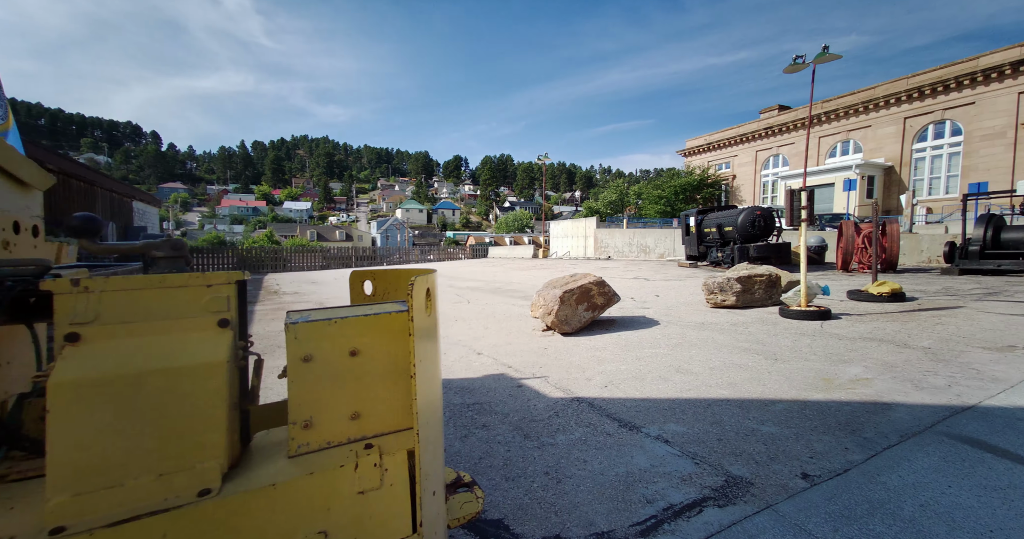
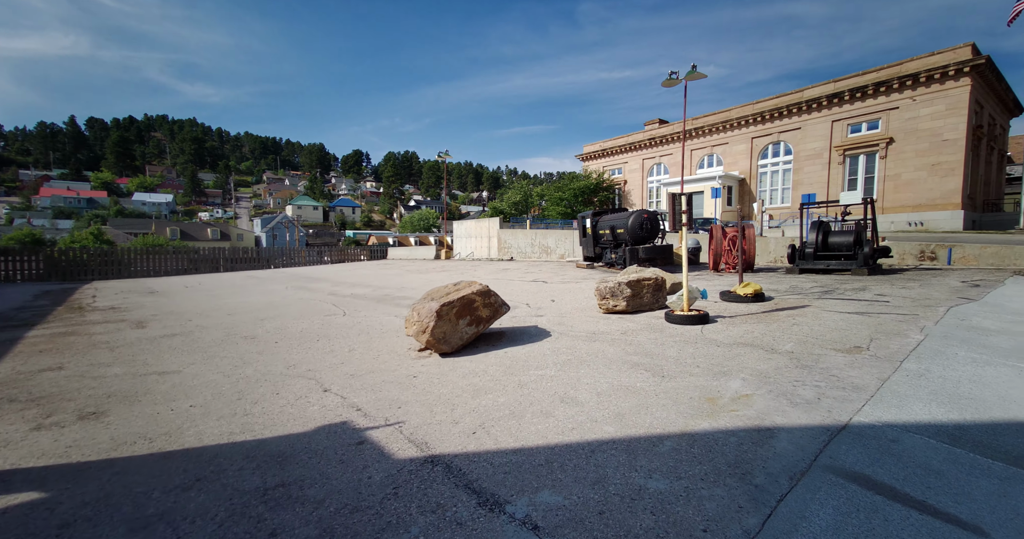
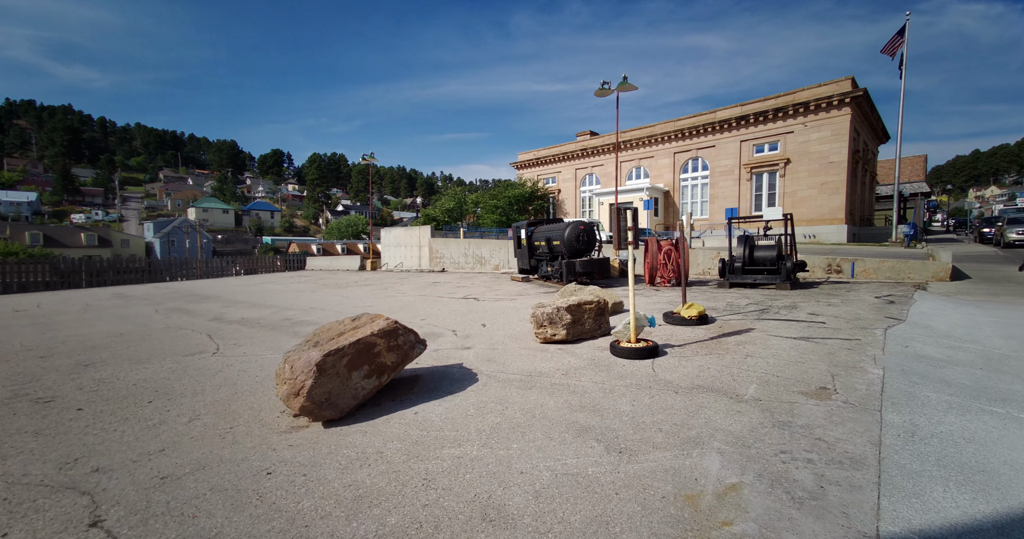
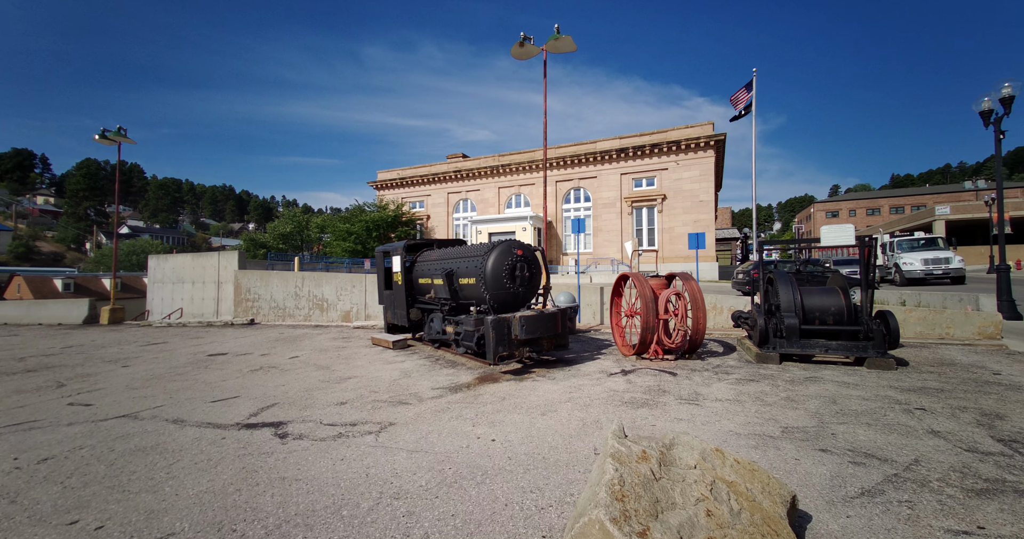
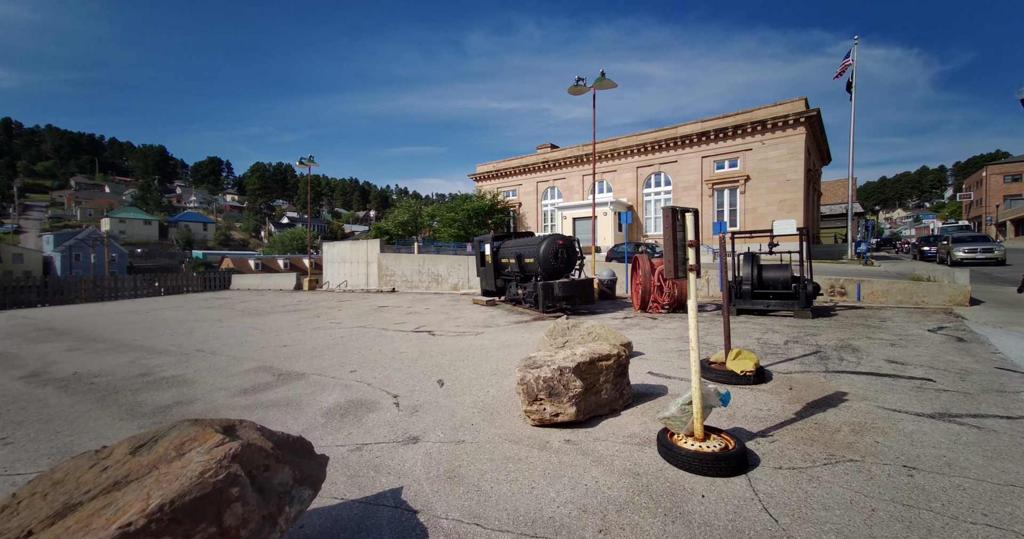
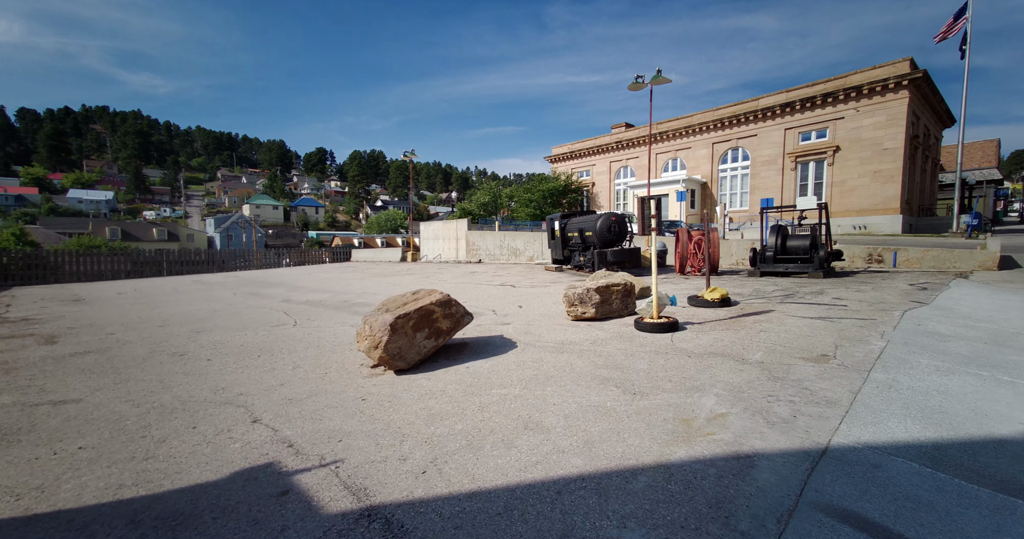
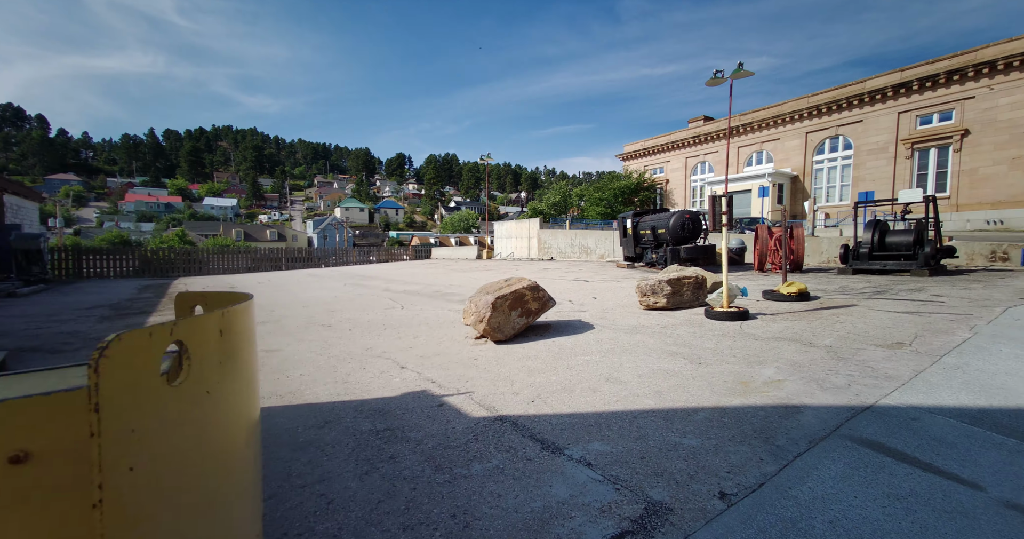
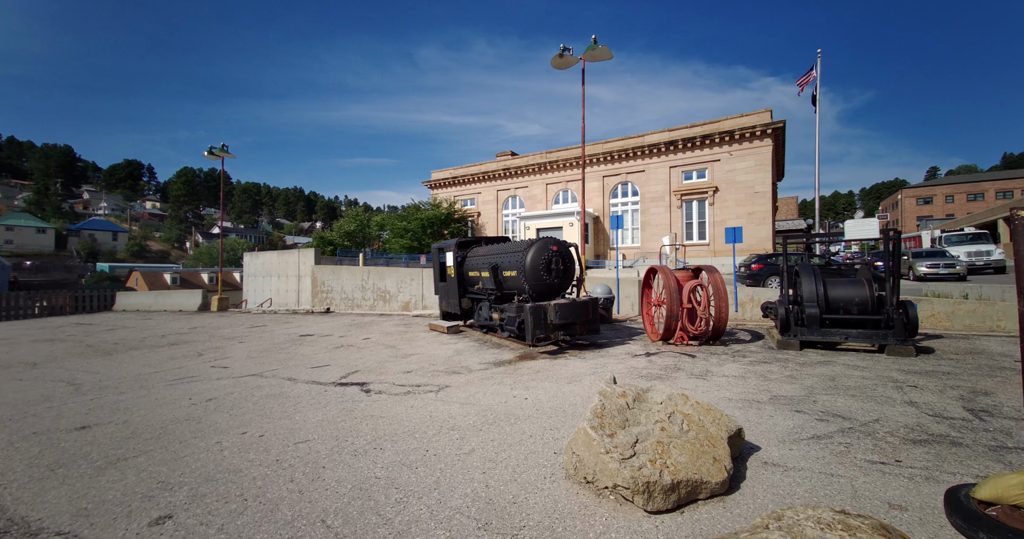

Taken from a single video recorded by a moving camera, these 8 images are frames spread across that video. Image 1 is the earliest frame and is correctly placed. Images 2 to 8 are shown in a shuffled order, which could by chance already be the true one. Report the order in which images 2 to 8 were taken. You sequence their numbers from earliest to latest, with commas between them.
7, 2, 6, 3, 5, 8, 4
